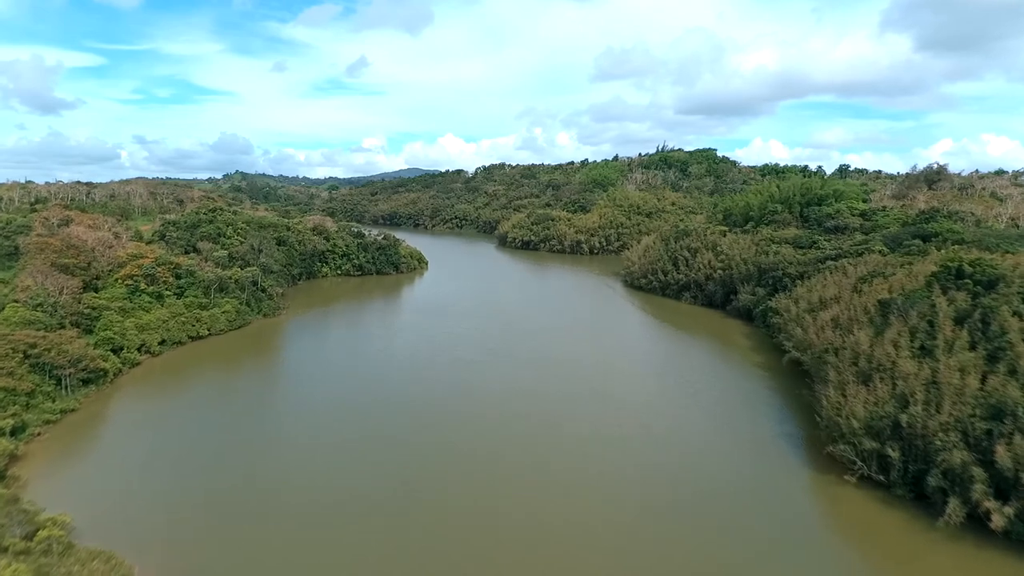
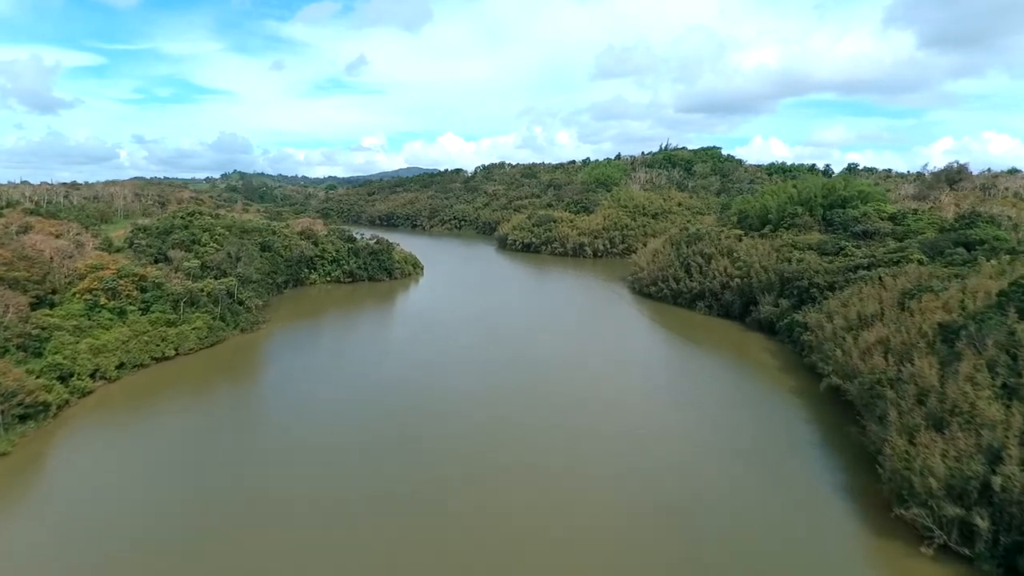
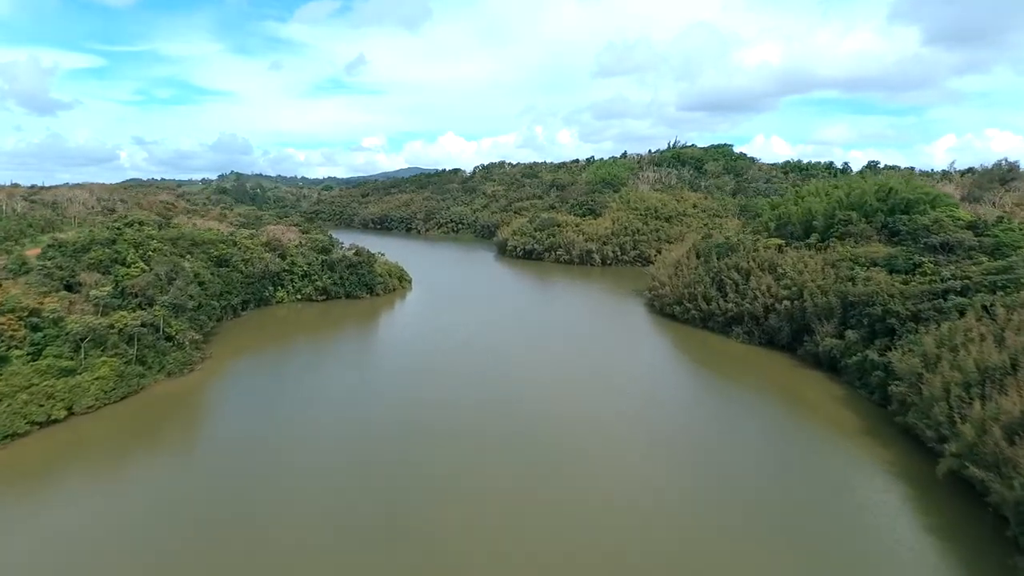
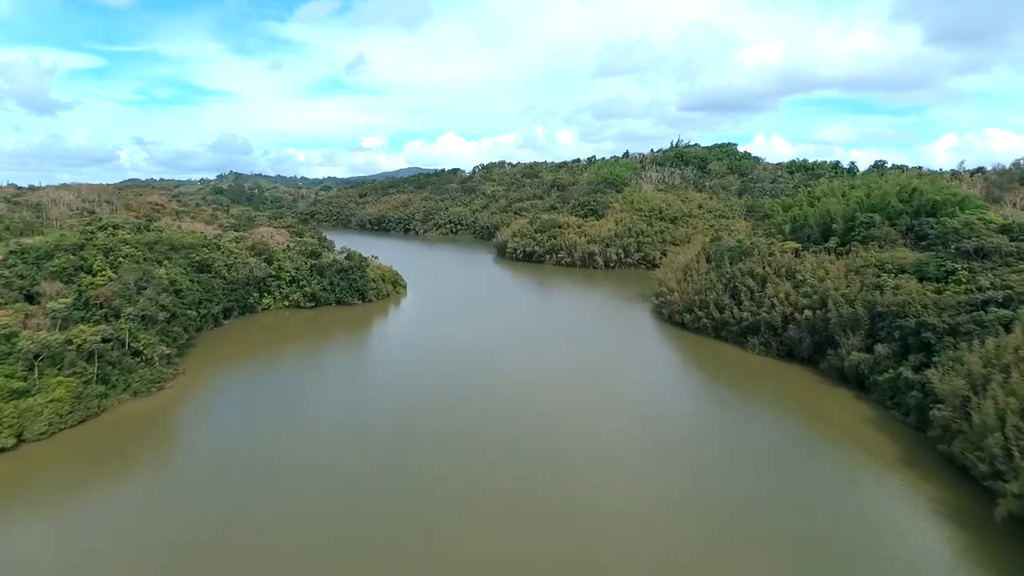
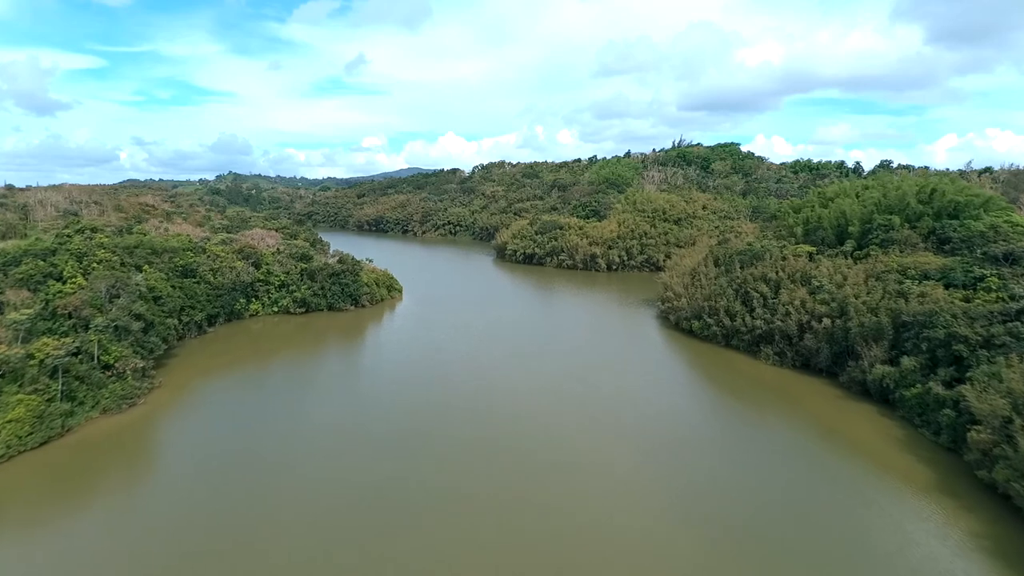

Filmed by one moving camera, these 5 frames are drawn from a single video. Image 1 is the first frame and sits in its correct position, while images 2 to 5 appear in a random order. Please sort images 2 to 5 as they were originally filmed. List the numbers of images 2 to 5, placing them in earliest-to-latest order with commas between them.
2, 3, 4, 5
